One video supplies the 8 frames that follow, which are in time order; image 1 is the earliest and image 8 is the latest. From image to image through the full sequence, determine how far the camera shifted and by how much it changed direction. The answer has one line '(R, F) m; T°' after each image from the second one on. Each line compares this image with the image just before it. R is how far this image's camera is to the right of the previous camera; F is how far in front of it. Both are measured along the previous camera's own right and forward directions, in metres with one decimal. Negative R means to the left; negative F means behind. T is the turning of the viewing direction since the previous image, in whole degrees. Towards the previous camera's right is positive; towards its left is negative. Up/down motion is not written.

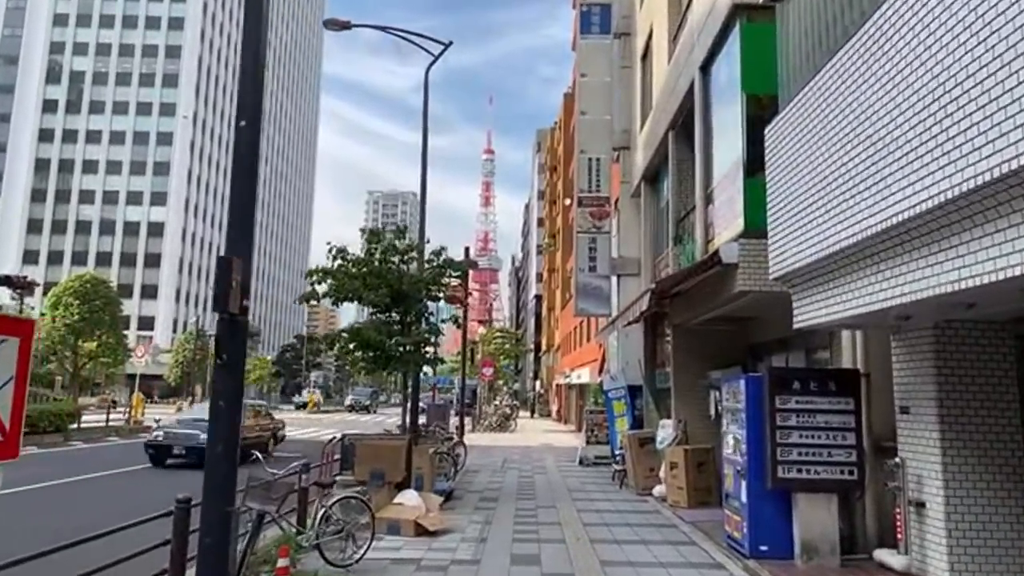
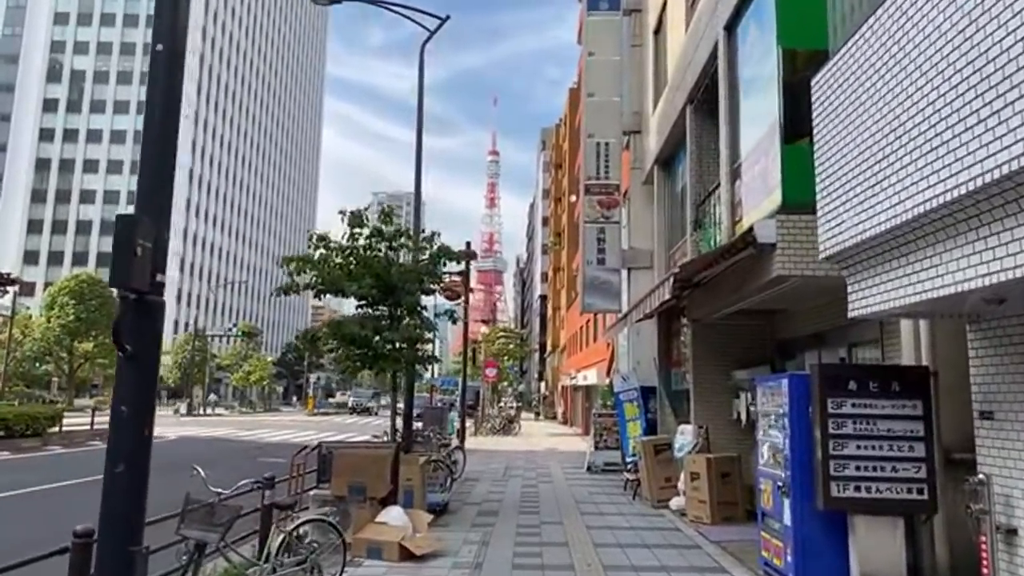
(+0.1, +1.4) m; 0°
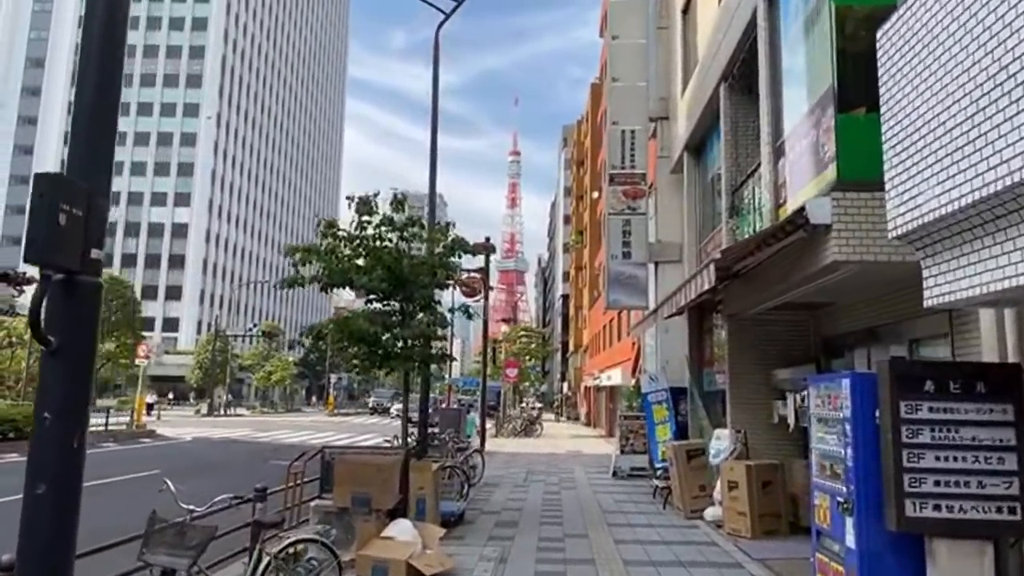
(0.0, +0.9) m; -2°
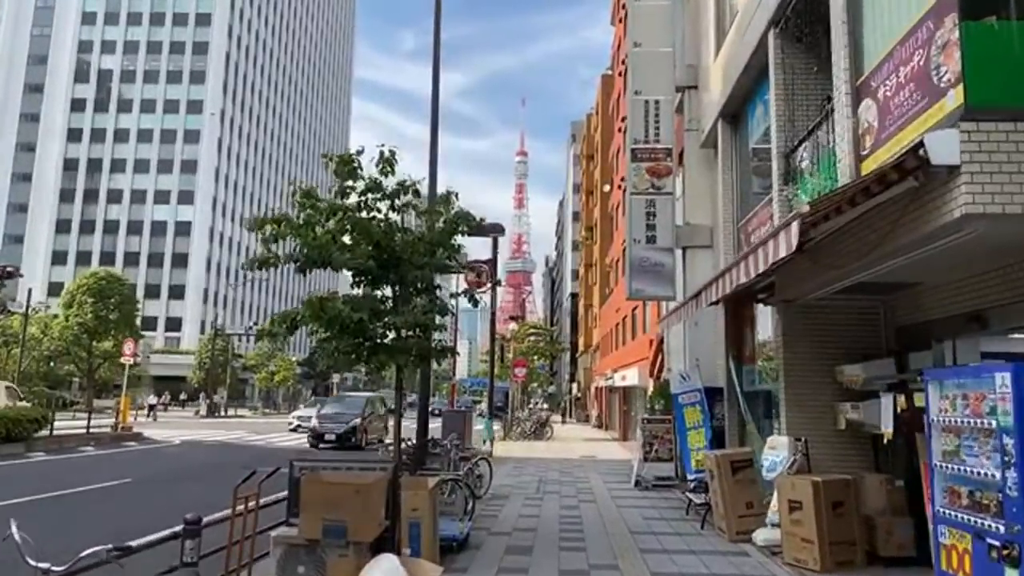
(-0.1, +1.8) m; -1°
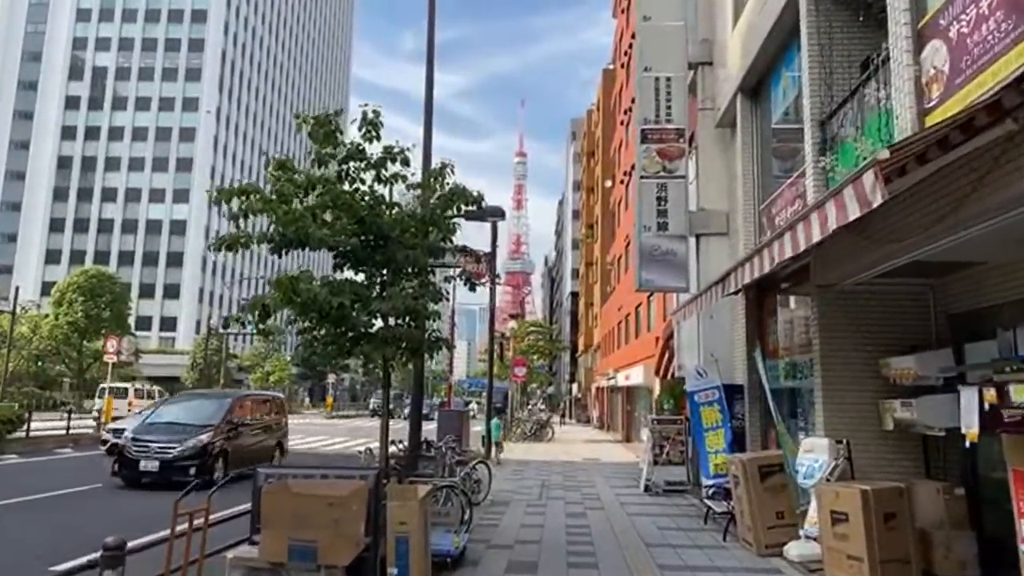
(0.0, +1.1) m; 0°
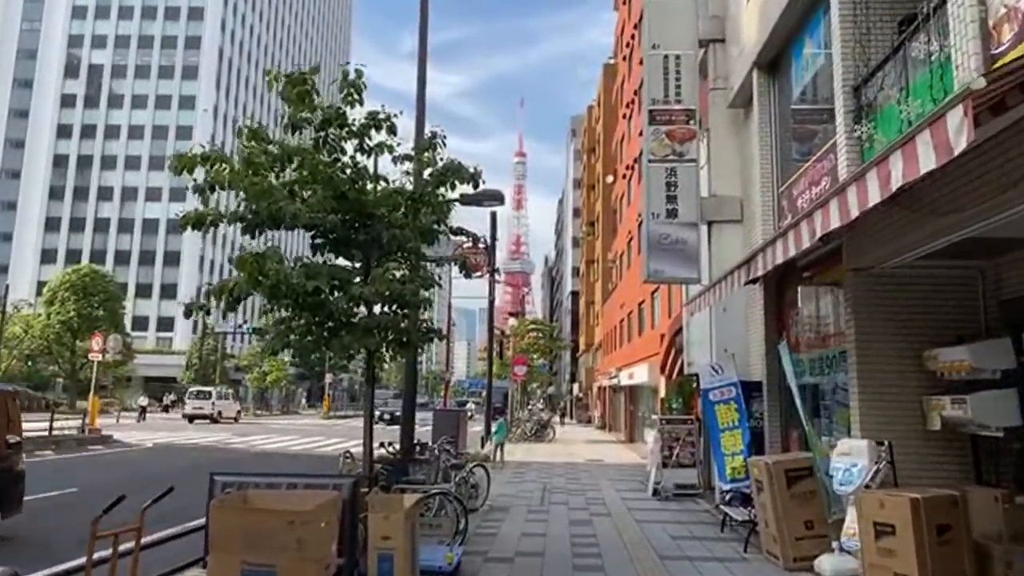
(0.0, +0.9) m; 0°
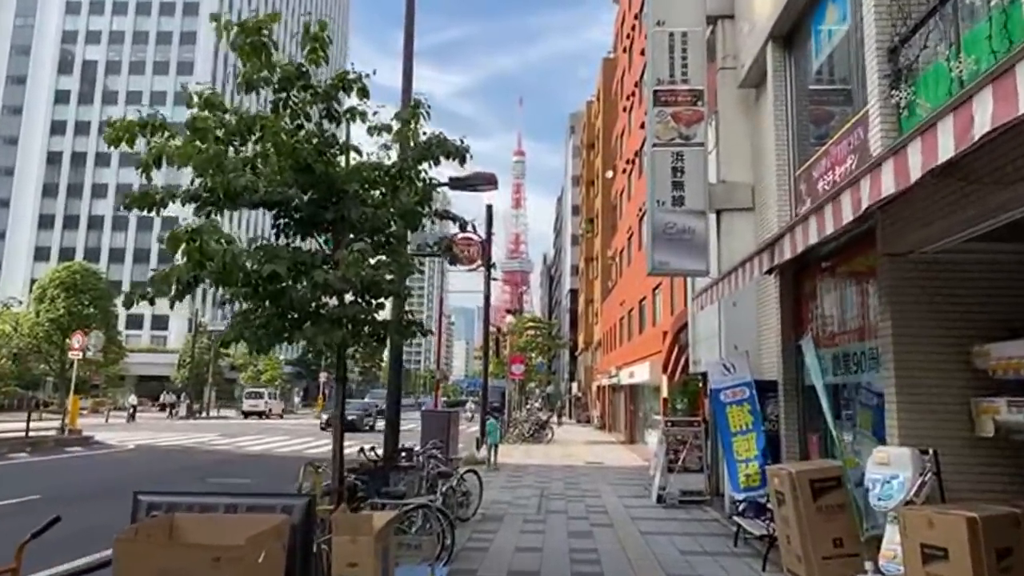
(+0.1, +0.9) m; 0°
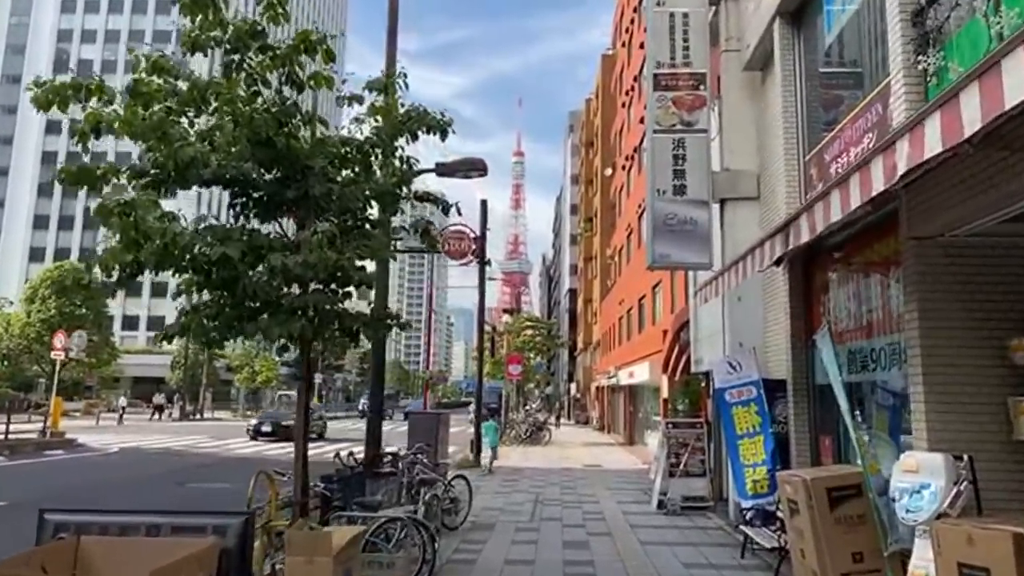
(+0.1, +0.7) m; 0°
